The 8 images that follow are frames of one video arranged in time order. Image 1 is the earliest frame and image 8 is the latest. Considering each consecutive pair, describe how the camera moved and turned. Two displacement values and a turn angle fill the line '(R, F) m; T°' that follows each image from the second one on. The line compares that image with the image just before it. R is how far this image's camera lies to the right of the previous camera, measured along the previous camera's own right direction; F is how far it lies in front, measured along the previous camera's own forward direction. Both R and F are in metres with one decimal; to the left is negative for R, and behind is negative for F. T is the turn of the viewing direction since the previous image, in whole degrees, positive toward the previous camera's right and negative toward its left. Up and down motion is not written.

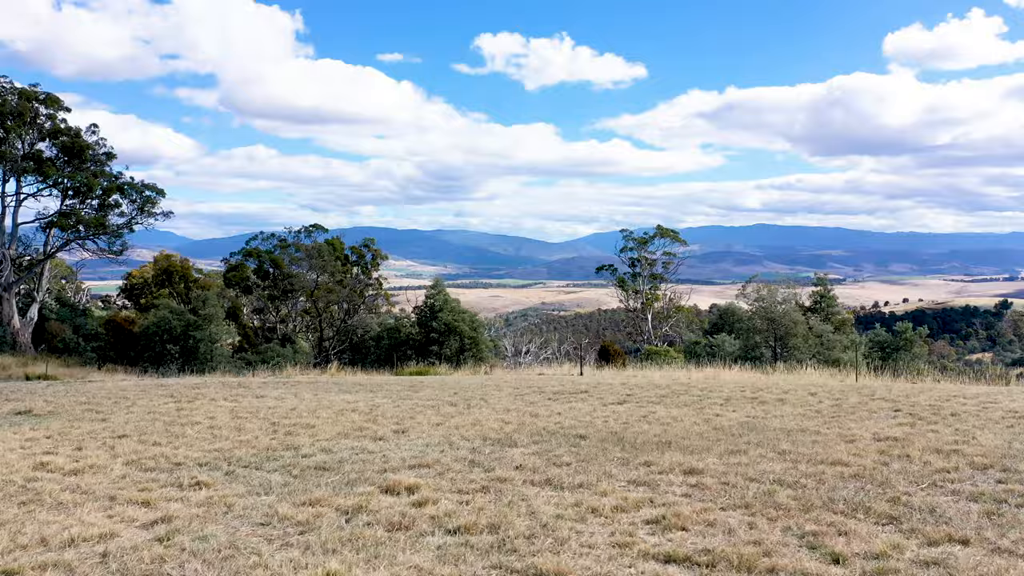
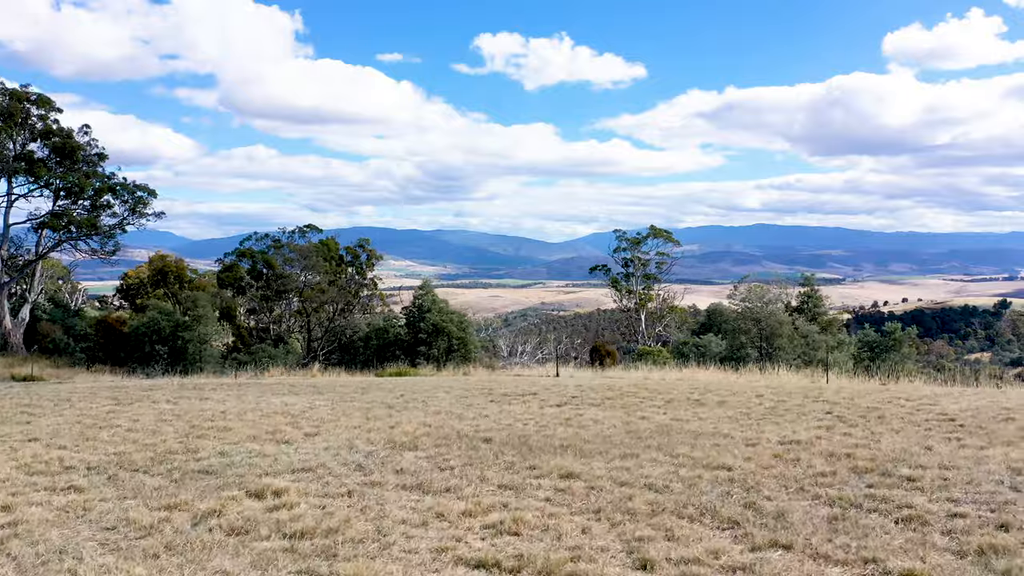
(+0.7, 0.0) m; 0°
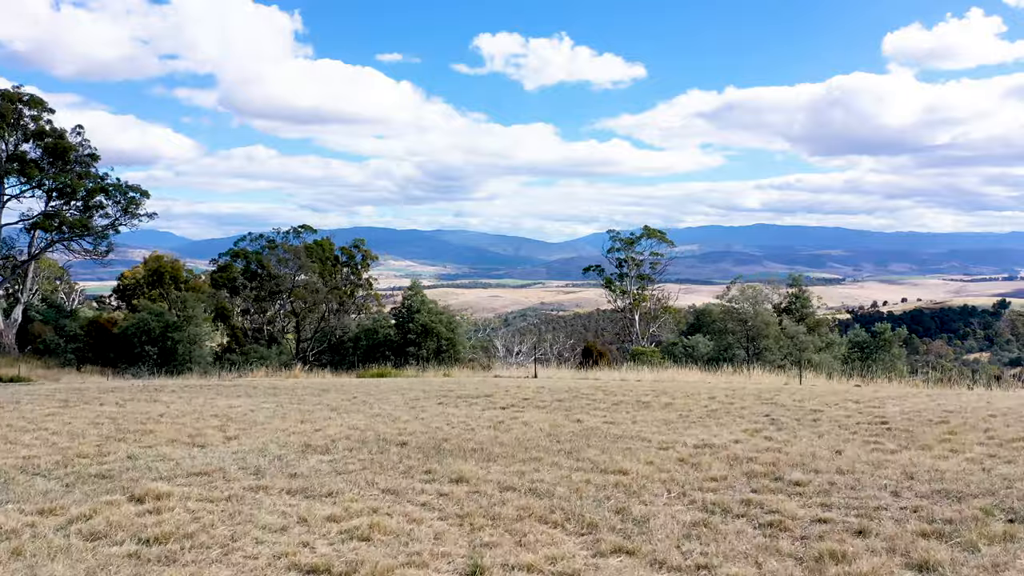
(+0.6, 0.0) m; 0°
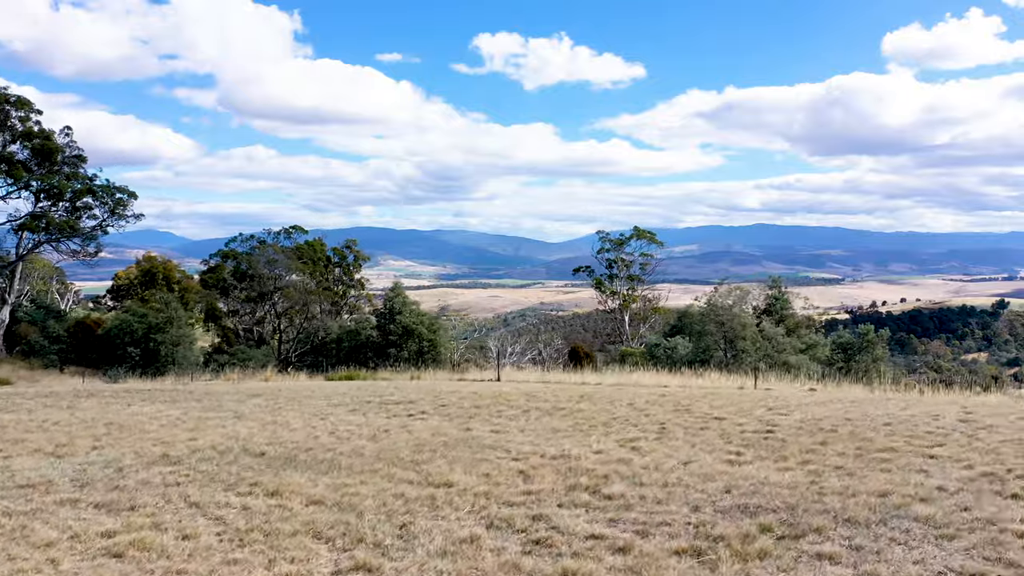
(+1.1, 0.0) m; 0°
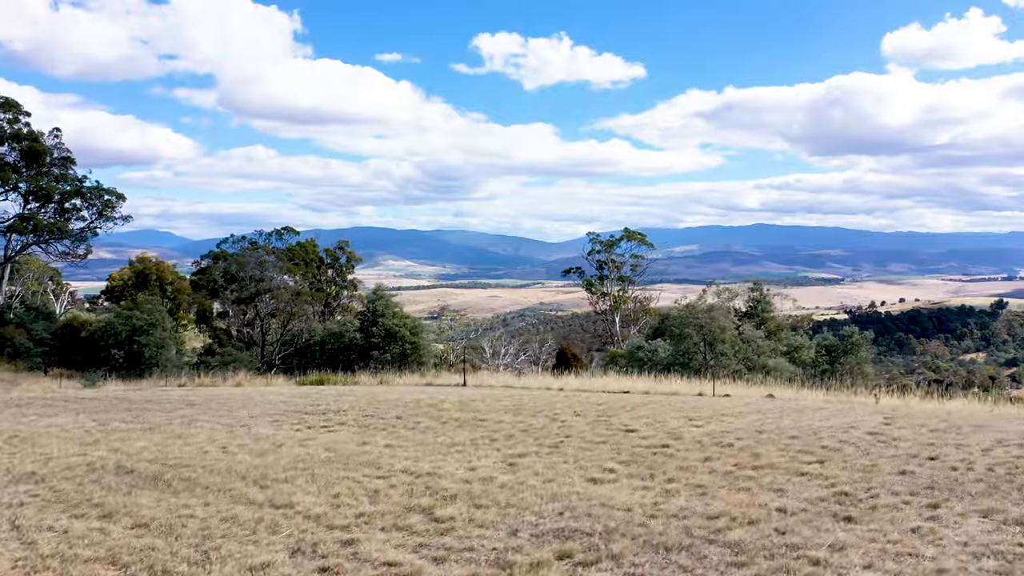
(+1.0, 0.0) m; 0°
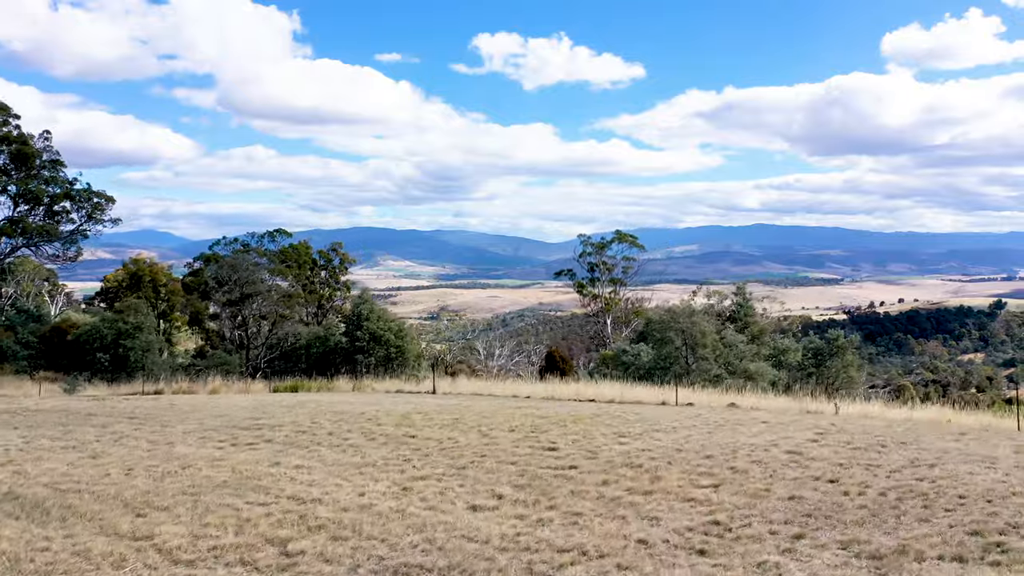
(+0.9, 0.0) m; 0°
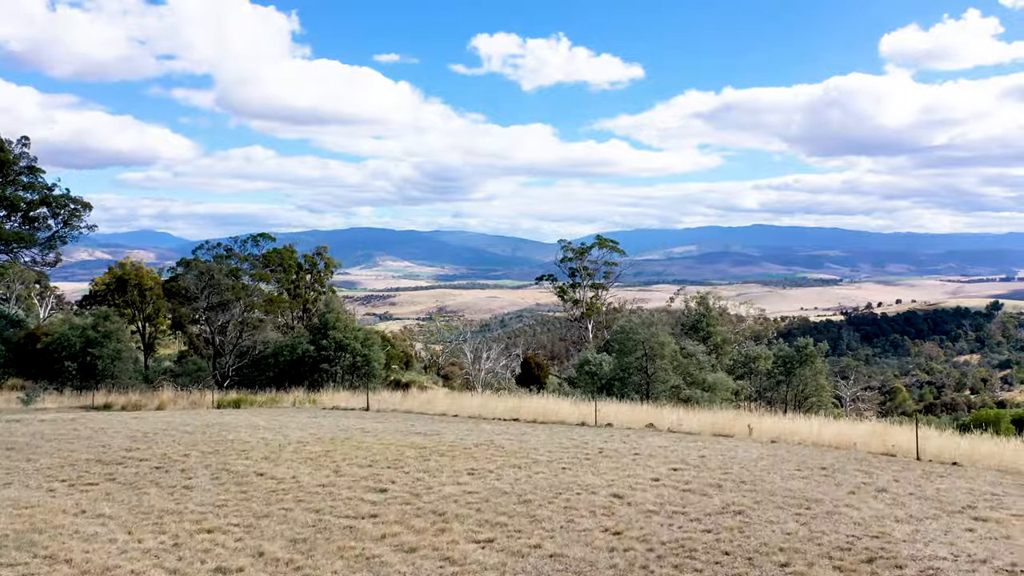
(+1.9, -0.1) m; 0°
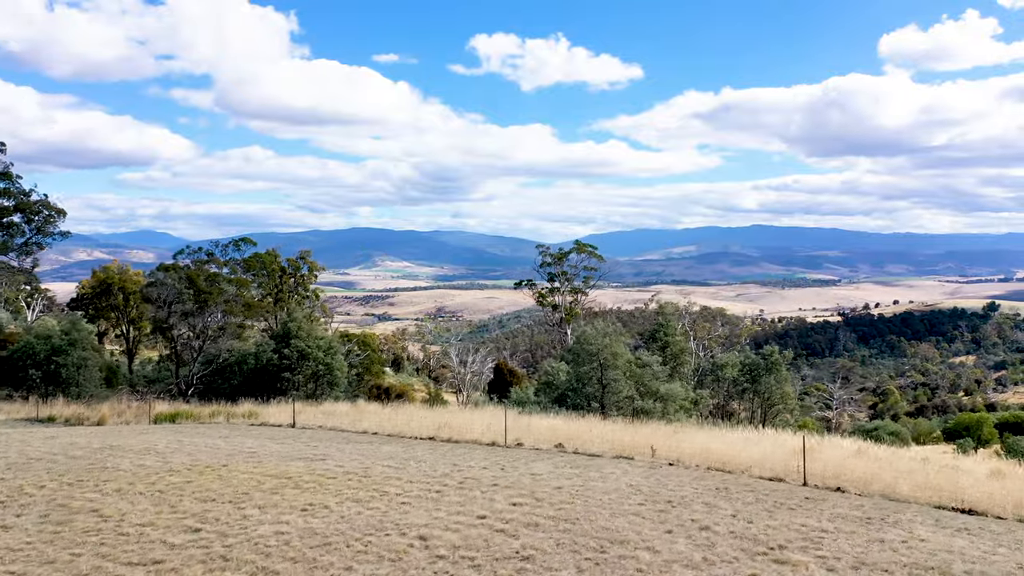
(+2.2, -0.1) m; 0°
